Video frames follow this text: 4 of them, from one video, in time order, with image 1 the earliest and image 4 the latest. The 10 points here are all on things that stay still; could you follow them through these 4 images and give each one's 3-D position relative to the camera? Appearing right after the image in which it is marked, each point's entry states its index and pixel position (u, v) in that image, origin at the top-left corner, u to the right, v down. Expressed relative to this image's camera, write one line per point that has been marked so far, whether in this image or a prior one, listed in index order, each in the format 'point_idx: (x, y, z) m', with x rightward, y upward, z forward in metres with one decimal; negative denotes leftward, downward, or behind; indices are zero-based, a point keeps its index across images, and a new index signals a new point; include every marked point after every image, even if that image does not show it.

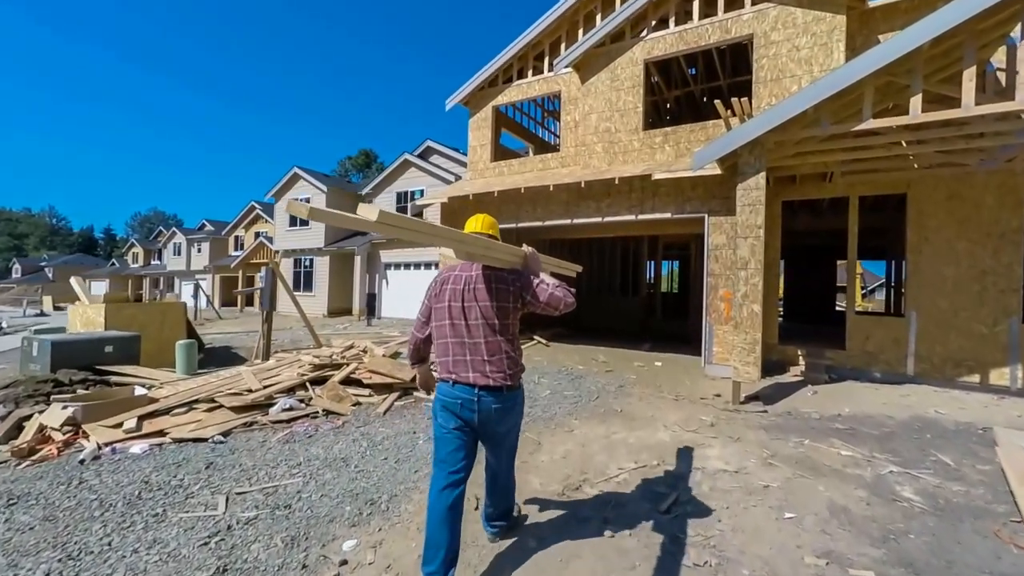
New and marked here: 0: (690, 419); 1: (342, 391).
0: (+2.2, -1.6, +5.3) m
1: (-2.2, -1.3, +5.5) m
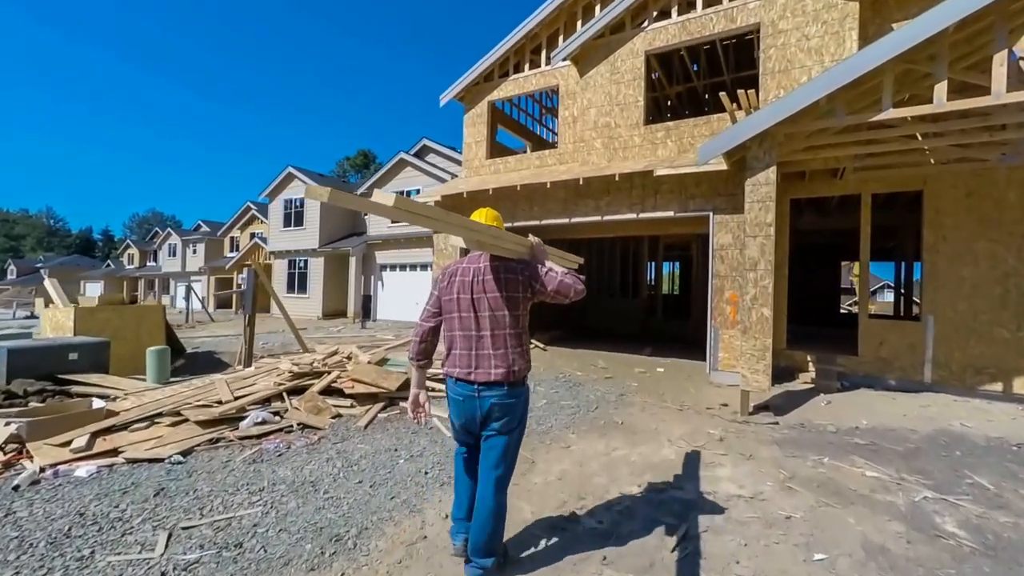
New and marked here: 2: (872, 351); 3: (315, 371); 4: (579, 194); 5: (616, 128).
0: (+2.1, -1.7, +4.9) m
1: (-2.3, -1.4, +5.1) m
2: (+5.9, -1.0, +7.0) m
3: (-2.6, -1.1, +5.6) m
4: (+1.4, +2.0, +8.8) m
5: (+2.2, +3.4, +8.9) m
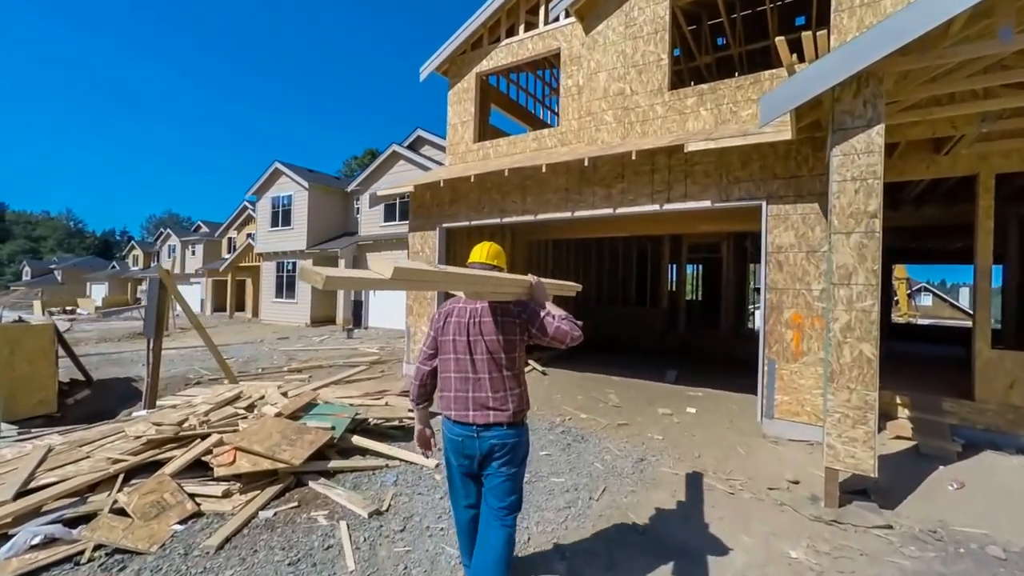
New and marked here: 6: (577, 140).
0: (+1.8, -1.9, +3.0) m
1: (-2.6, -1.6, +3.2) m
2: (+5.7, -1.3, +5.0) m
3: (-2.9, -1.3, +3.8) m
4: (+1.2, +1.7, +6.9) m
5: (+2.0, +3.1, +7.0) m
6: (+1.1, +2.6, +7.5) m
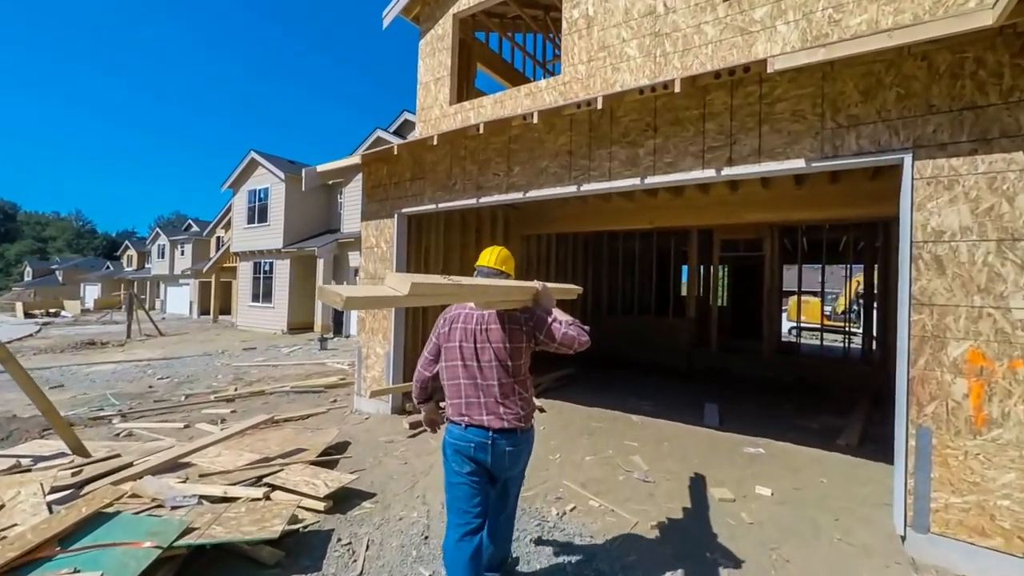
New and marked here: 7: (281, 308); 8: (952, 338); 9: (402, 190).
0: (+1.5, -2.0, +0.7) m
1: (-2.9, -1.7, +1.1) m
2: (+5.4, -1.4, +2.6) m
3: (-3.2, -1.4, +1.7) m
4: (+0.9, +1.6, +4.7) m
5: (+1.7, +3.0, +4.7) m
6: (+0.9, +2.5, +5.3) m
7: (-9.8, -0.9, +18.1) m
8: (+3.1, -0.3, +3.0) m
9: (-1.6, +1.4, +6.3) m
